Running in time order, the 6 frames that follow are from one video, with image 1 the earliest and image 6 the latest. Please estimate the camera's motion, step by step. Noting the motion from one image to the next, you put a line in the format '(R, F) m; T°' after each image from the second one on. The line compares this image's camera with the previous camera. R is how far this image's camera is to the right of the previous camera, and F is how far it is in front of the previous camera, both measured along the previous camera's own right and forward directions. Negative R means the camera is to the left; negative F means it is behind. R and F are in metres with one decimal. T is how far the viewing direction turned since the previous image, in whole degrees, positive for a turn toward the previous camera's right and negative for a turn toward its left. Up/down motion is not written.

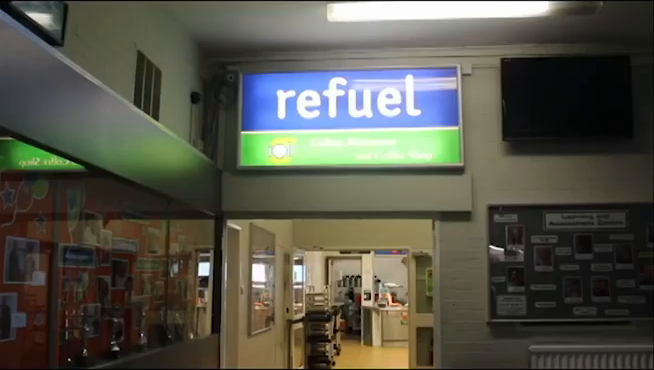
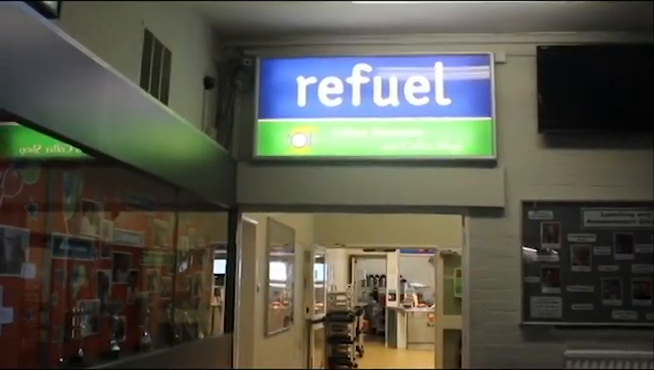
(0.0, +0.3) m; -2°
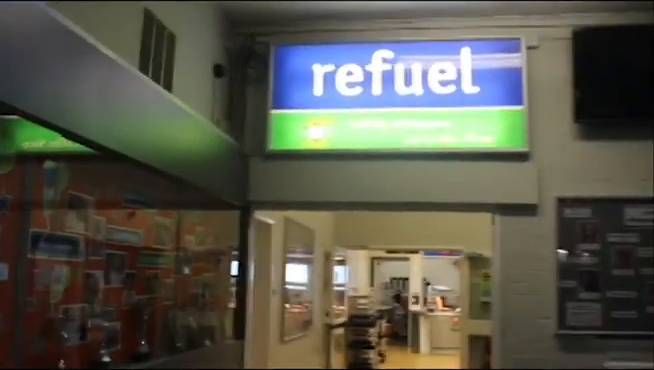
(0.0, +0.3) m; -2°
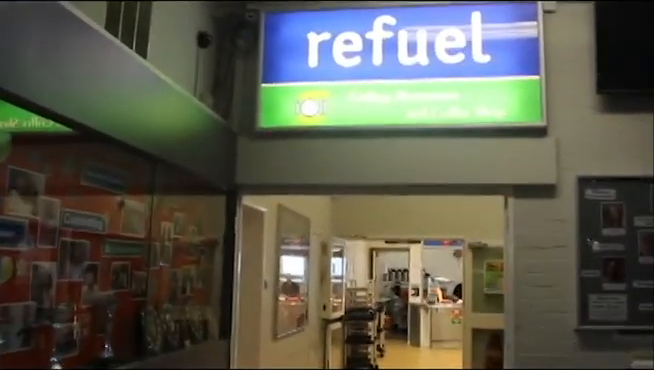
(0.0, +0.4) m; 0°
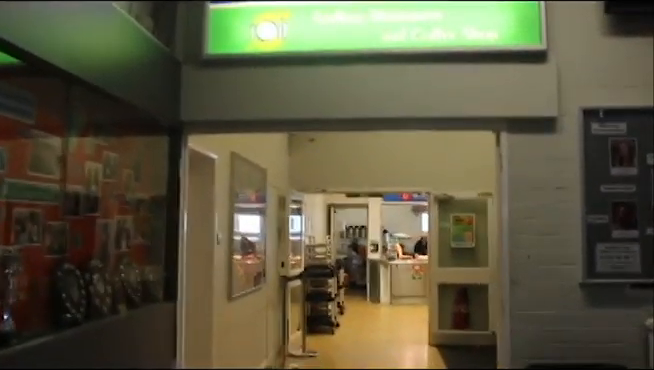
(-0.1, +0.6) m; +4°
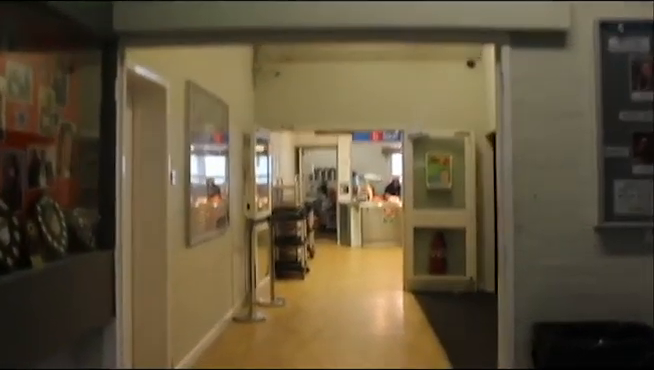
(0.0, +0.5) m; +3°
